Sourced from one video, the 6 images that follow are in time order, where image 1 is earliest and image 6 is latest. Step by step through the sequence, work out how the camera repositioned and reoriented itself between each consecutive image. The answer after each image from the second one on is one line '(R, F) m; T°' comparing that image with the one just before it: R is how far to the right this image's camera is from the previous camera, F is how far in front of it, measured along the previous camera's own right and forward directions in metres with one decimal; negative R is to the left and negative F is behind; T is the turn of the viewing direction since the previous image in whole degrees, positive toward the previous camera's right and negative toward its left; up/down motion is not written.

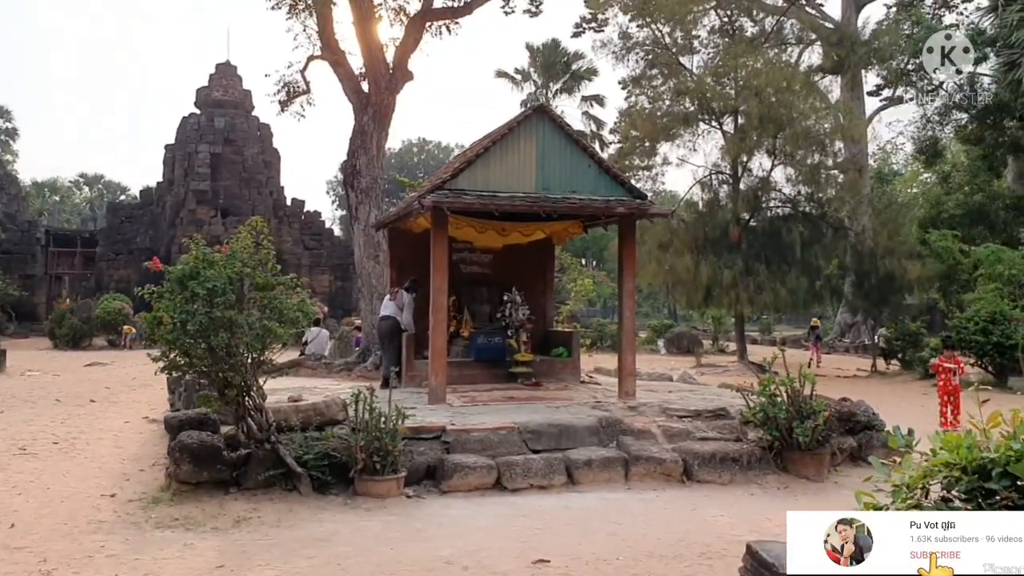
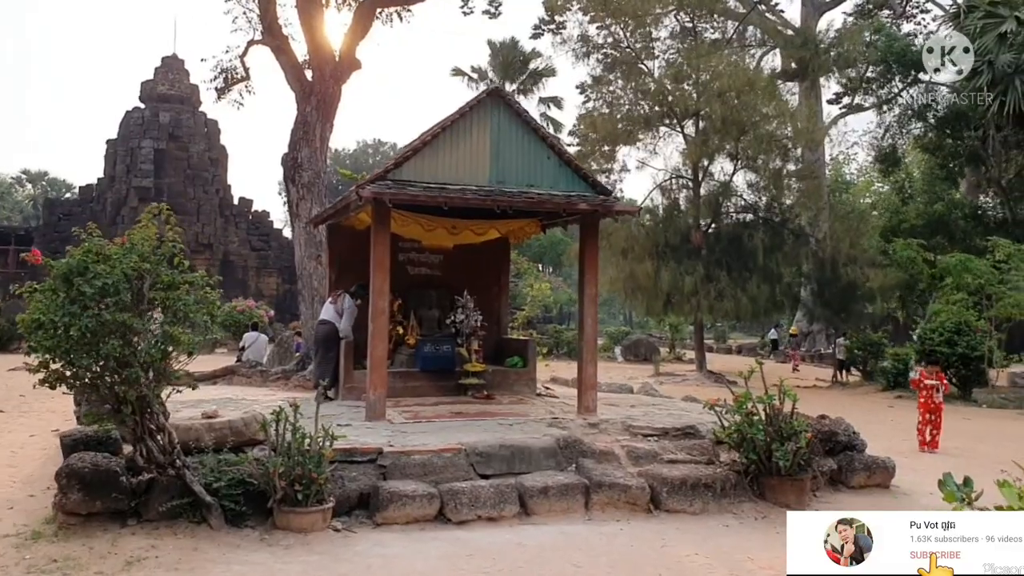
(+0.1, +0.9) m; +3°
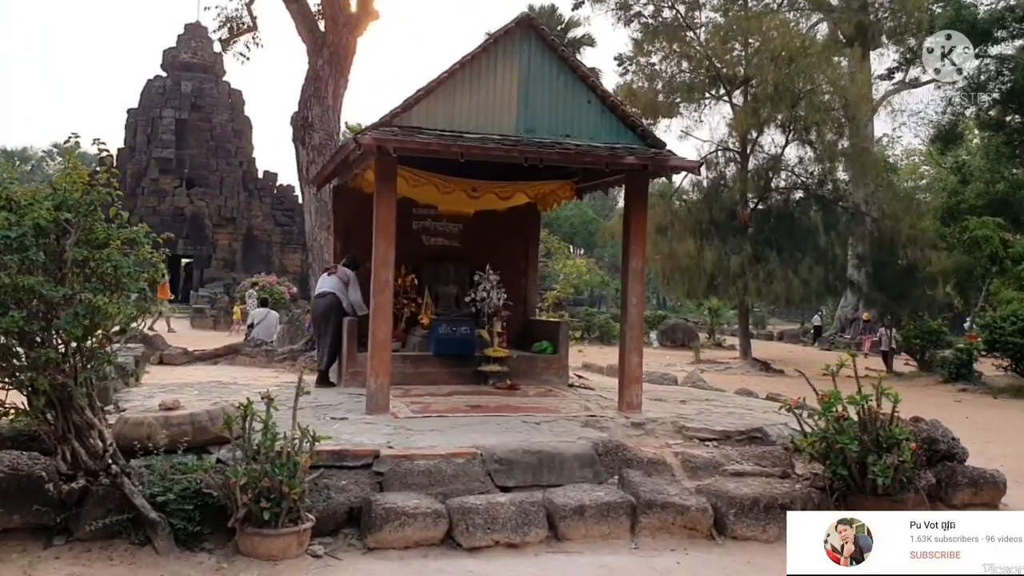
(0.0, +1.4) m; -2°
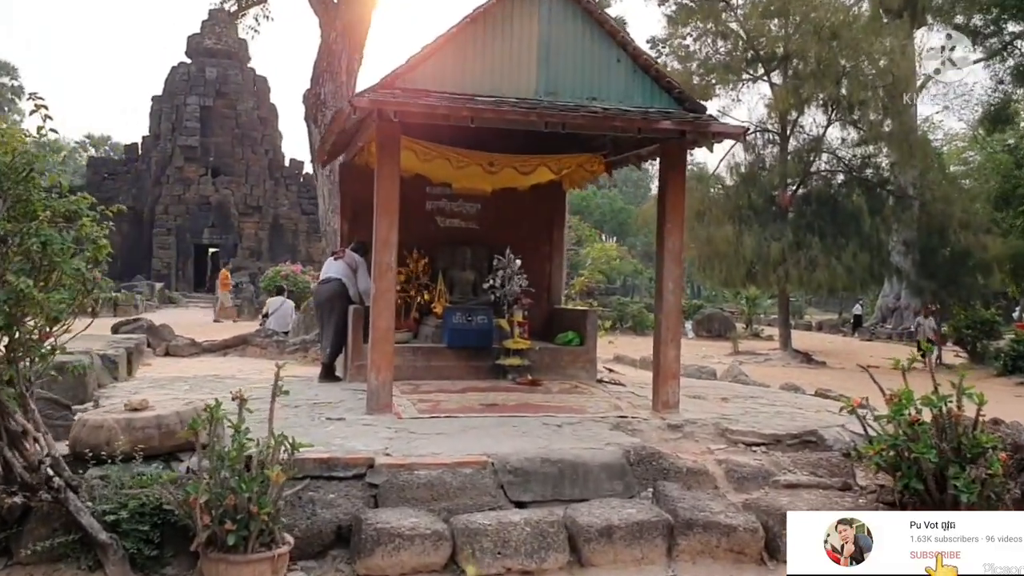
(+0.1, +0.8) m; -2°
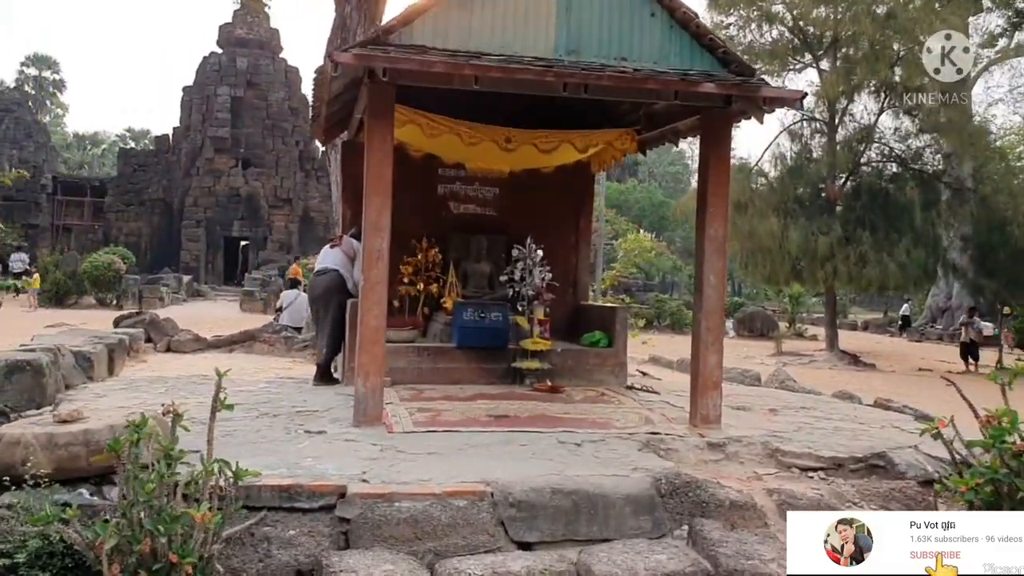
(+0.2, +0.9) m; -3°
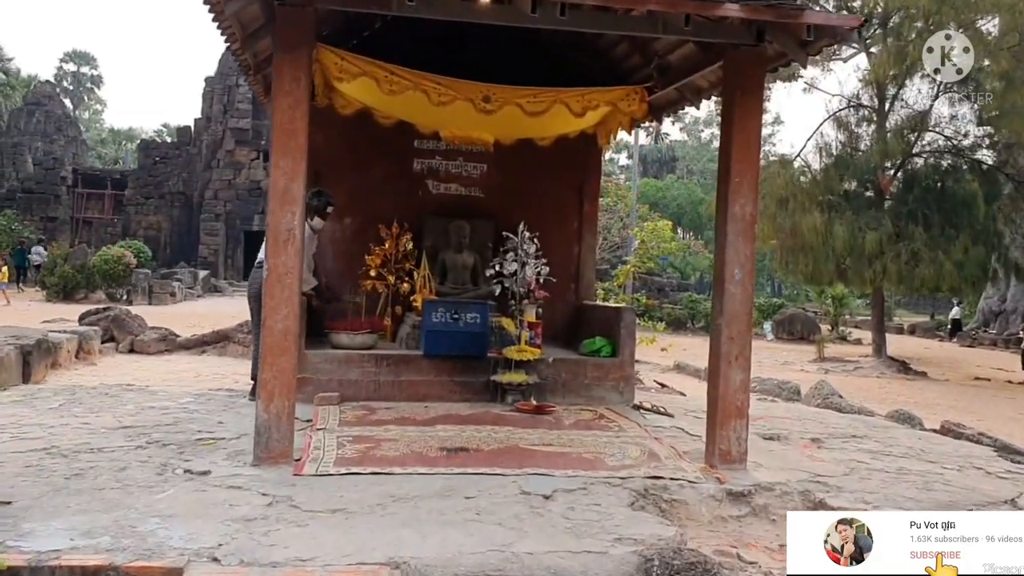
(+0.4, +1.3) m; -3°
